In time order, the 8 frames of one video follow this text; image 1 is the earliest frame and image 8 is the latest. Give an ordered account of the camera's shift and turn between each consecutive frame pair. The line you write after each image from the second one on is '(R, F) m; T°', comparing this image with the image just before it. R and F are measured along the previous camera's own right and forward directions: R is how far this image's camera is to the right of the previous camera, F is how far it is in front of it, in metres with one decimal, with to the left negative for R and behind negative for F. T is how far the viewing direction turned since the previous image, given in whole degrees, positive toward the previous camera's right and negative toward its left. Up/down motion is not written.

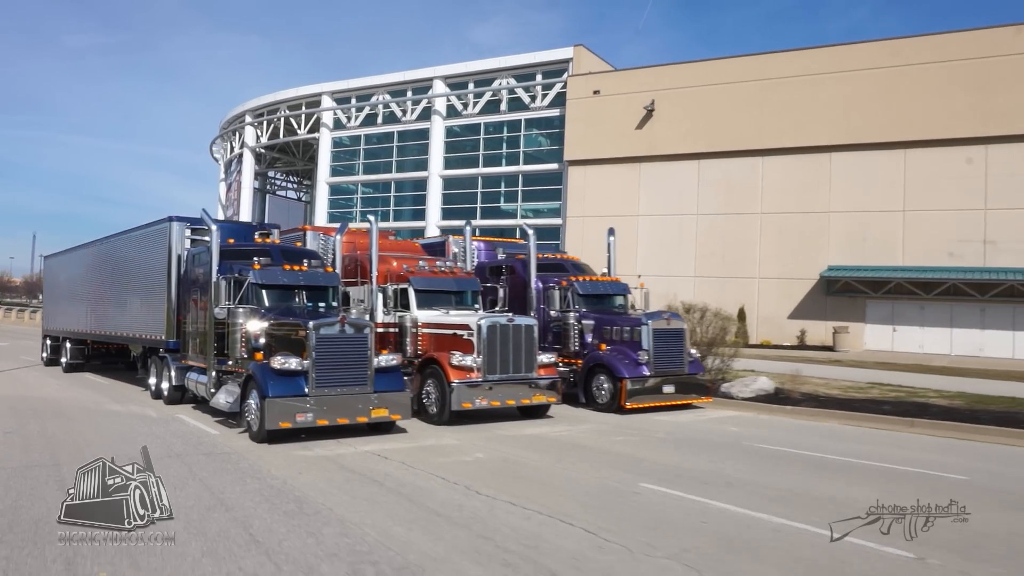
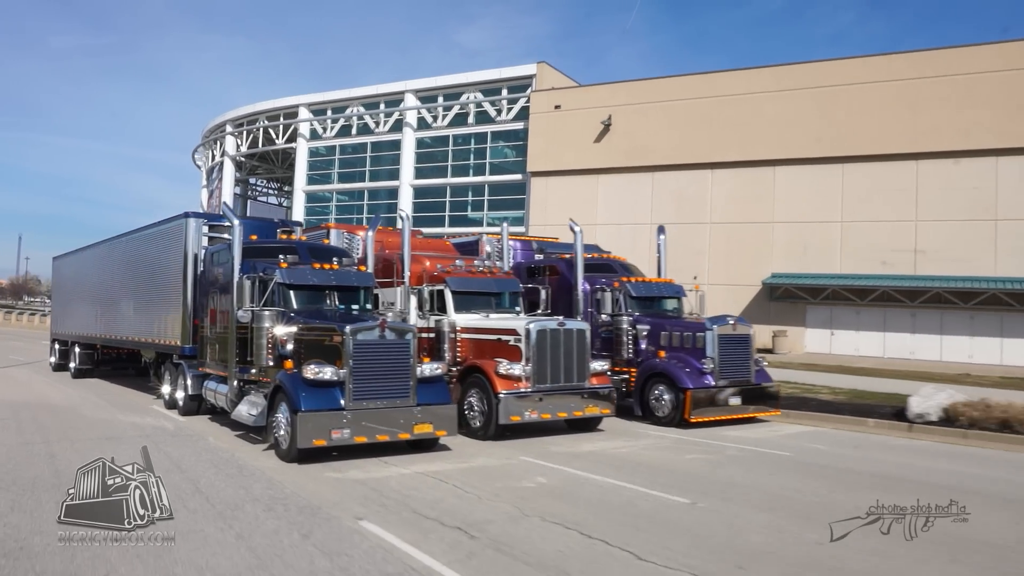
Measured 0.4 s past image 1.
(-0.7, +1.3) m; -1°
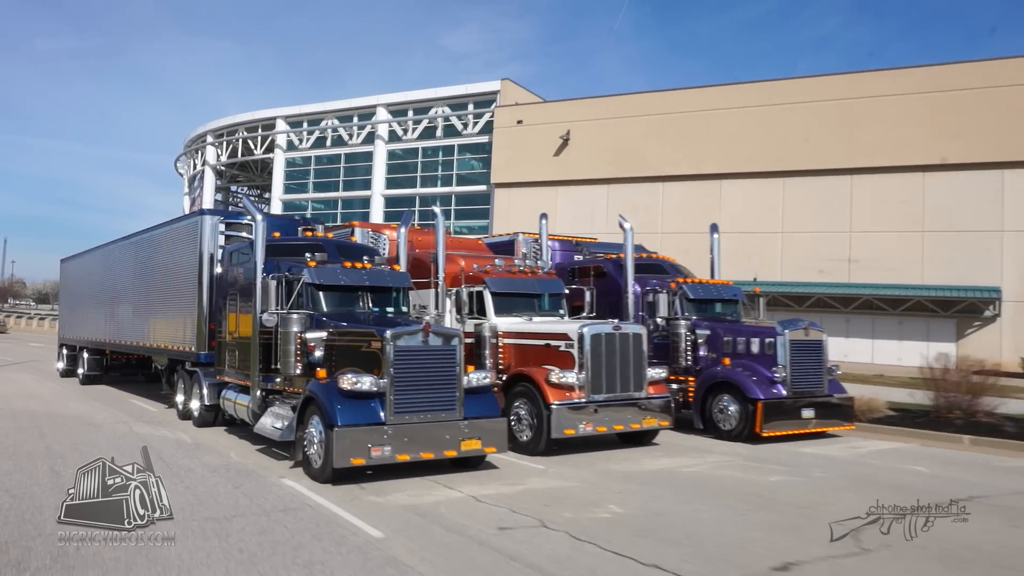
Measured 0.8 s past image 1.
(-0.6, +1.1) m; 0°
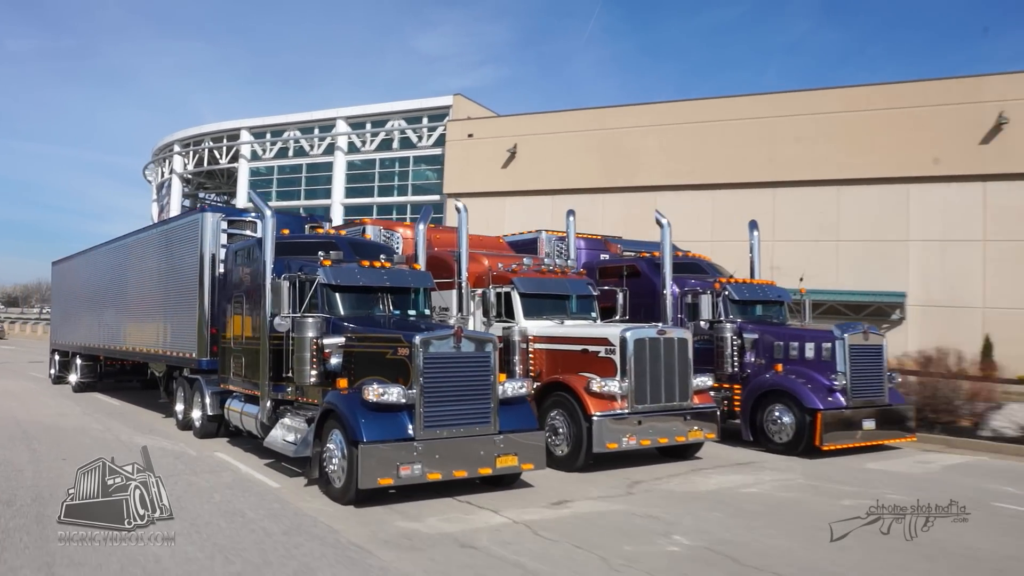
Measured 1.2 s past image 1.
(-0.5, +1.0) m; 0°
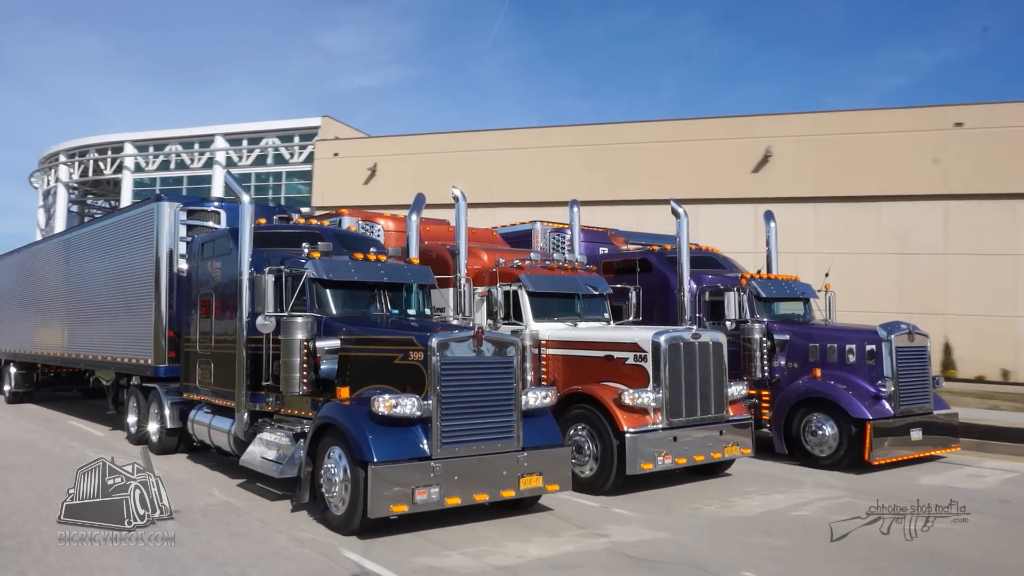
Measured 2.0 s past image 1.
(-0.8, +1.2) m; +4°
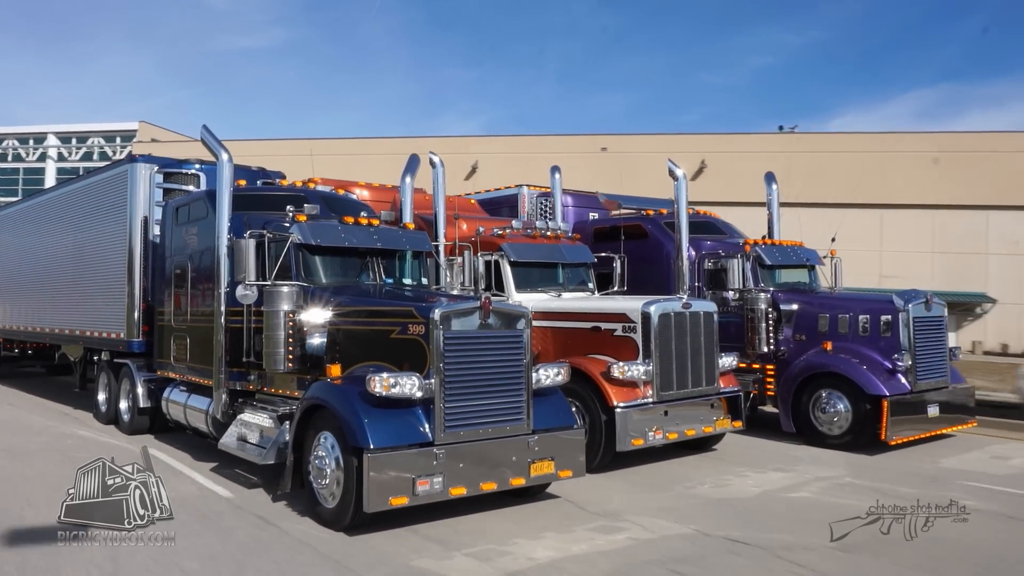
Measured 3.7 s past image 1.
(-0.2, +0.8) m; +1°
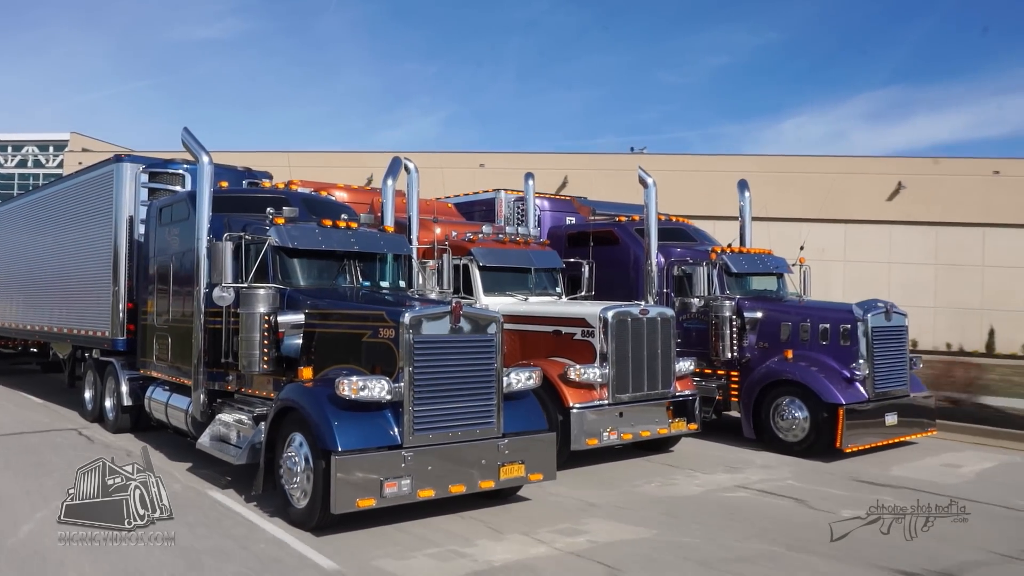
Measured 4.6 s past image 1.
(+0.2, -0.1) m; 0°
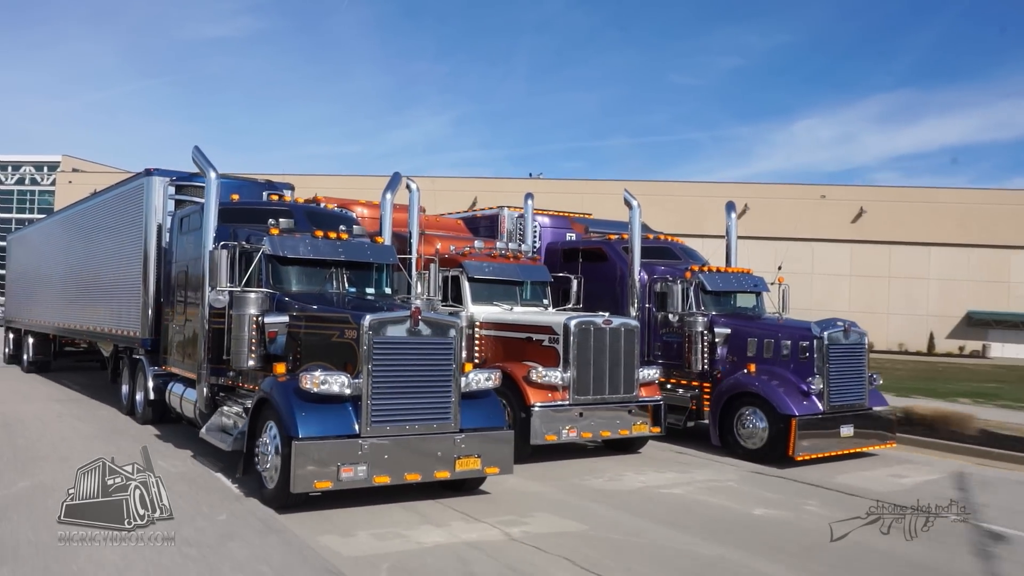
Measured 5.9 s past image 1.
(+1.0, -0.6) m; -4°
